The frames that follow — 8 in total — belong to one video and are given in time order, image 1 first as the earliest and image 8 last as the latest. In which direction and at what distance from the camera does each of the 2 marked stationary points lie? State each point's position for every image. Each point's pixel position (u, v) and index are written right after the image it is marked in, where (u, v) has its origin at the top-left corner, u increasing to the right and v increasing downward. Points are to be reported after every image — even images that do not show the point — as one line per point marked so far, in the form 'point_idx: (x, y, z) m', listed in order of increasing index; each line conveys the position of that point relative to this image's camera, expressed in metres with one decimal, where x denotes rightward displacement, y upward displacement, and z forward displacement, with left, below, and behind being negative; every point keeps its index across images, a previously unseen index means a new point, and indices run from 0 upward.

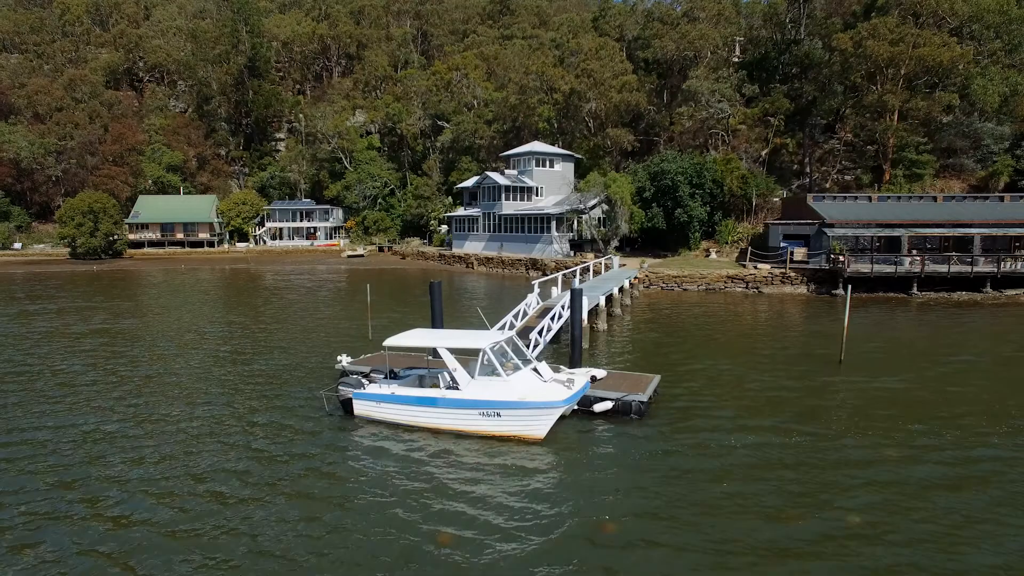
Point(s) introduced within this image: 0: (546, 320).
0: (+1.0, -0.9, +15.8) m
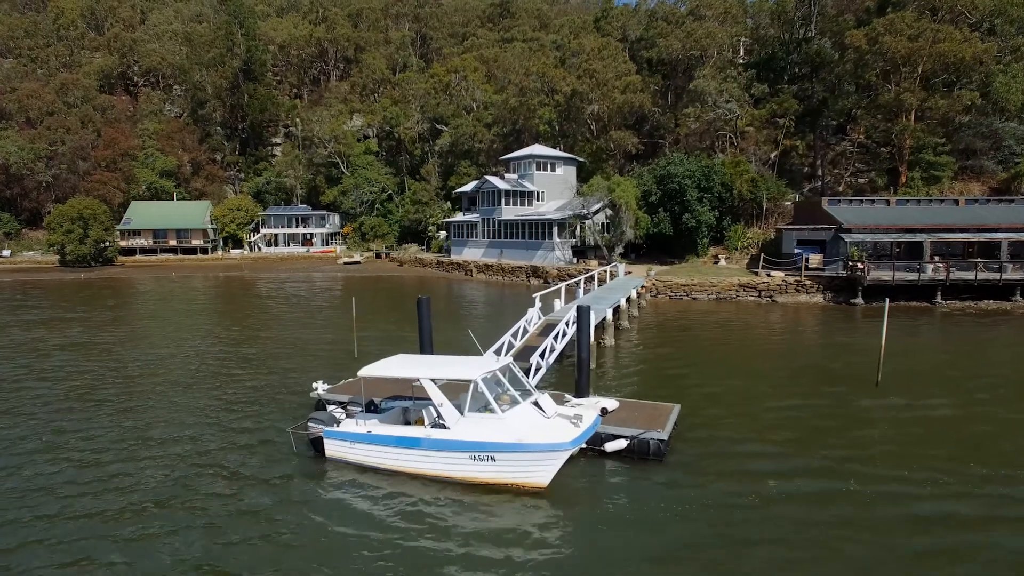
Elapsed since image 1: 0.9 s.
0: (+0.9, -1.3, +14.1) m
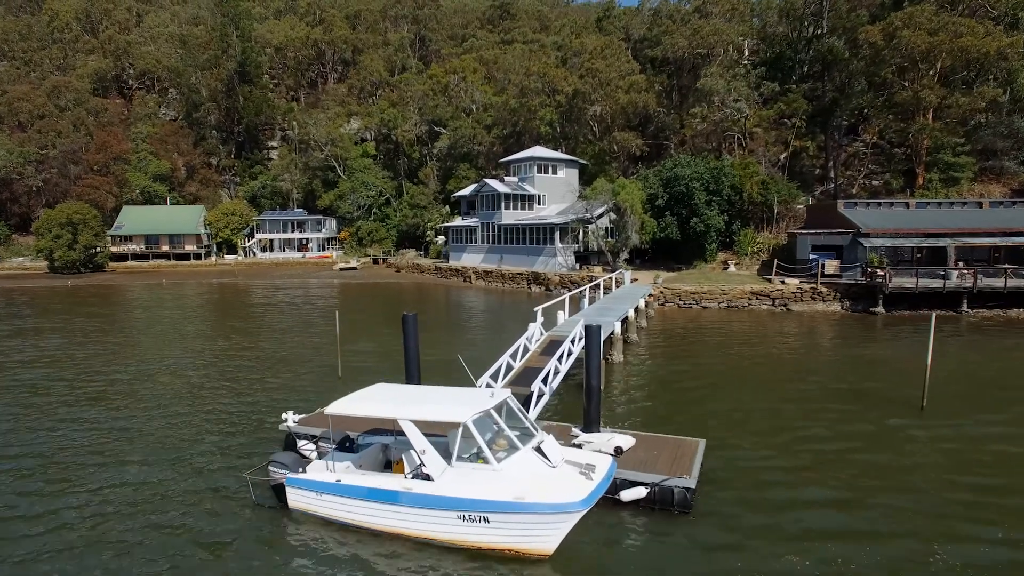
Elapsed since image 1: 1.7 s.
0: (+0.9, -1.6, +12.5) m
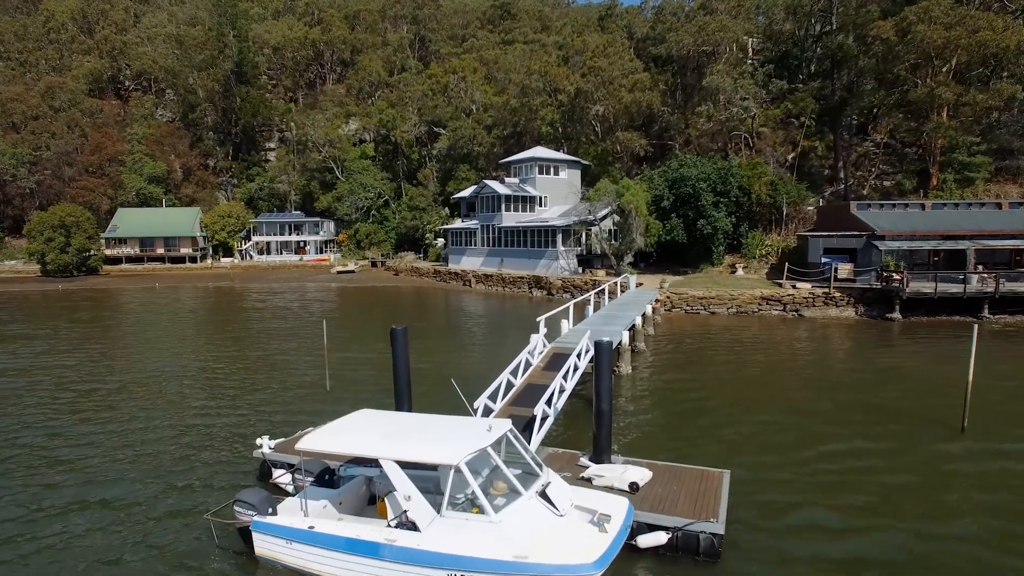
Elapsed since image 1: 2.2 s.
0: (+0.9, -1.8, +11.4) m
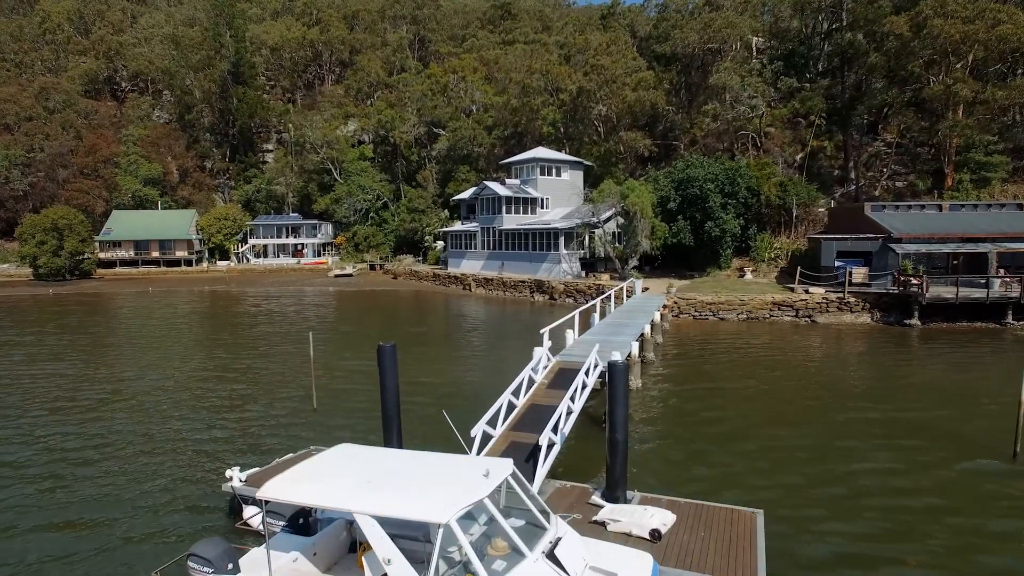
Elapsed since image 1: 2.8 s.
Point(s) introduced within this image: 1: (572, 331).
0: (+0.9, -2.0, +10.3) m
1: (+1.6, -1.2, +15.7) m
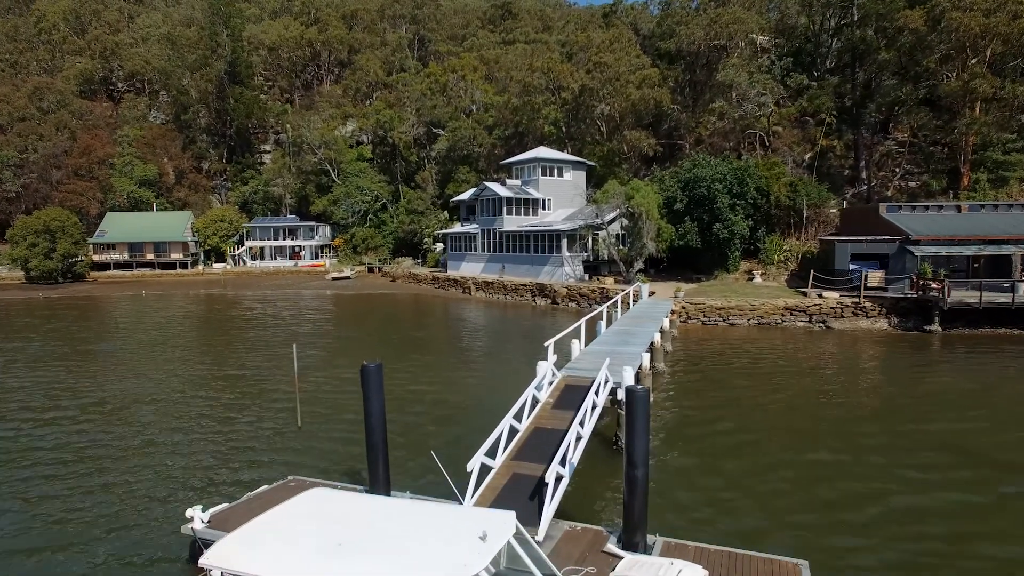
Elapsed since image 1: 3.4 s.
0: (+1.0, -2.1, +9.1) m
1: (+1.7, -1.3, +14.6) m
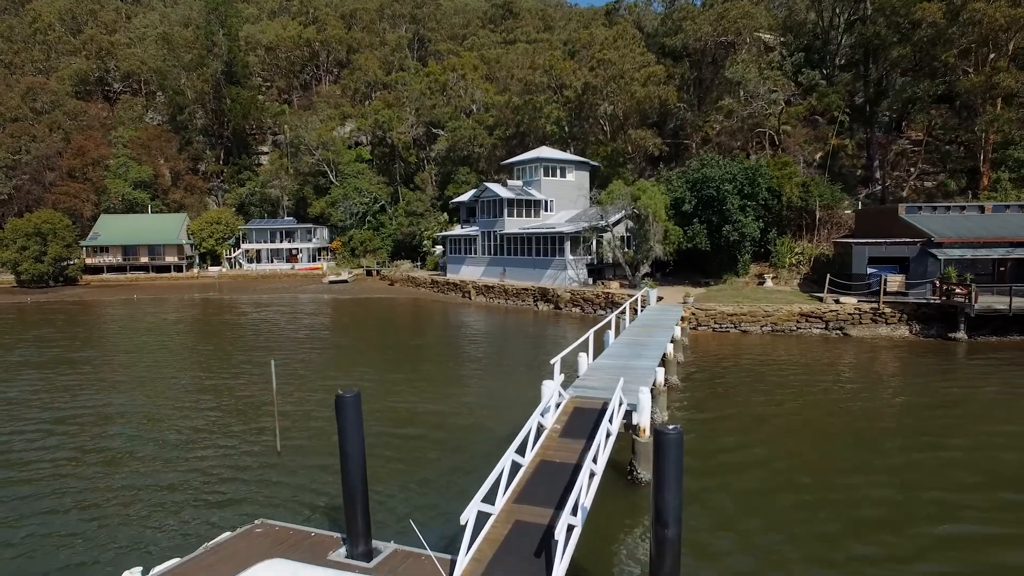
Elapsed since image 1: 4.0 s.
0: (+1.0, -2.3, +7.9) m
1: (+1.7, -1.5, +13.3) m
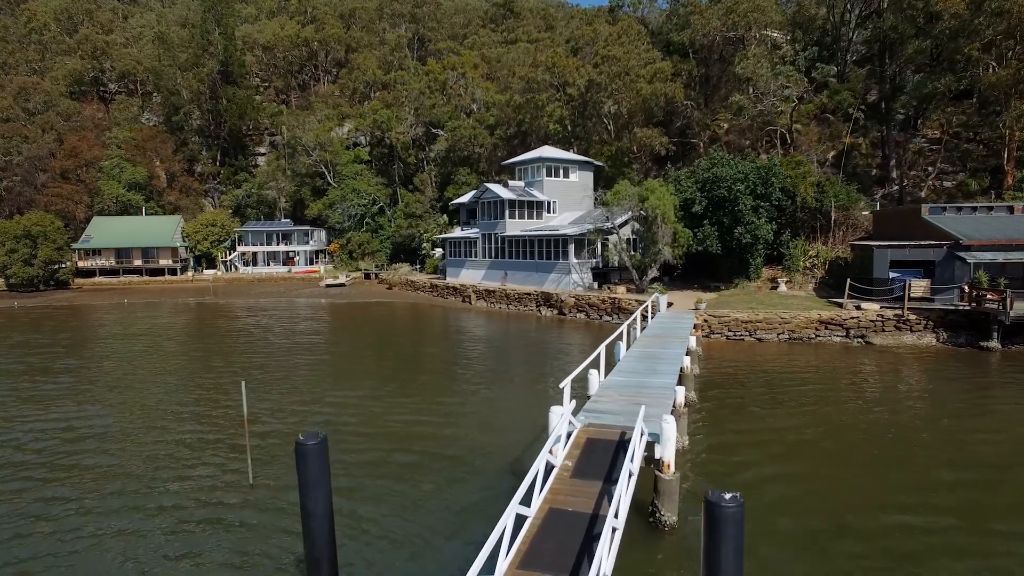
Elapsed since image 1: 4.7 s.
0: (+1.0, -2.5, +6.5) m
1: (+1.7, -1.7, +11.9) m
